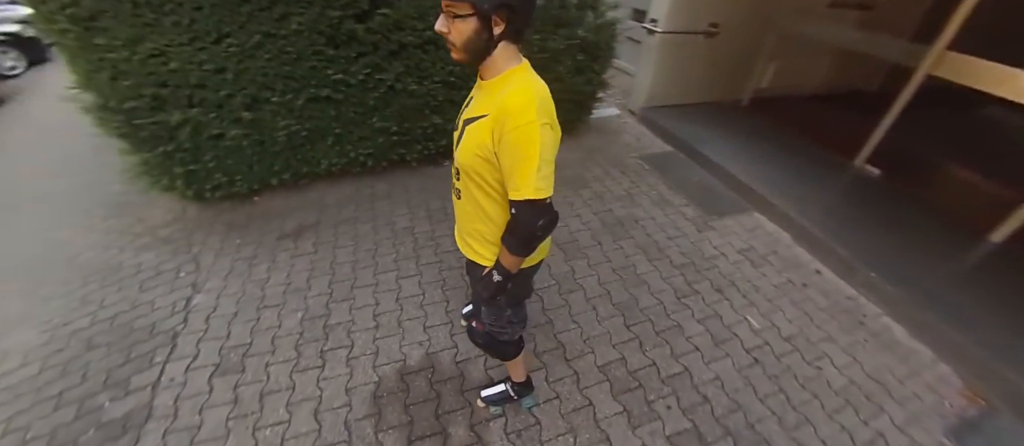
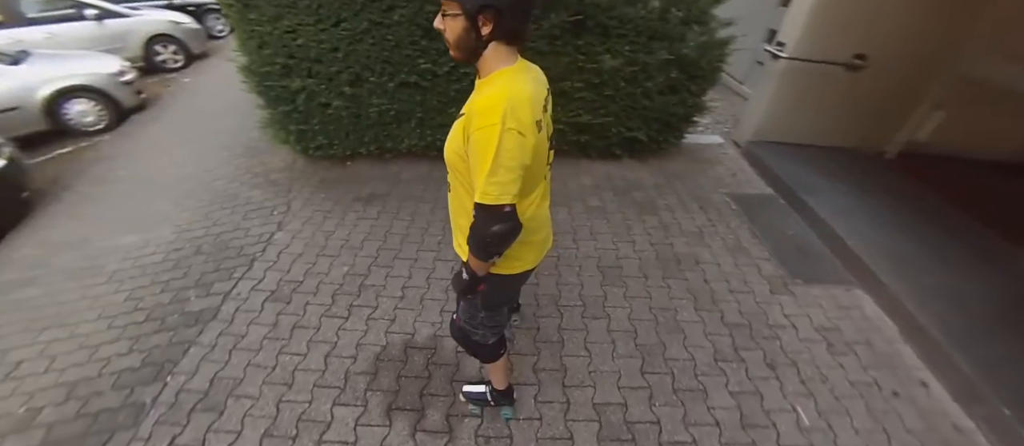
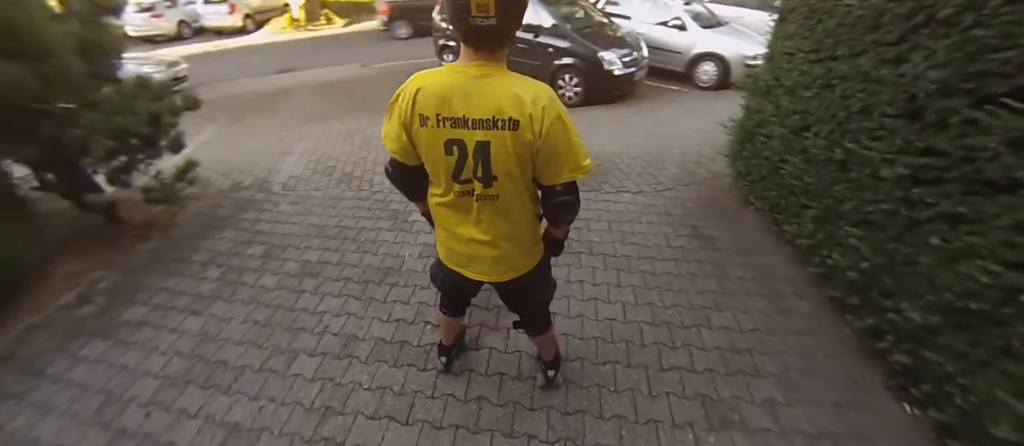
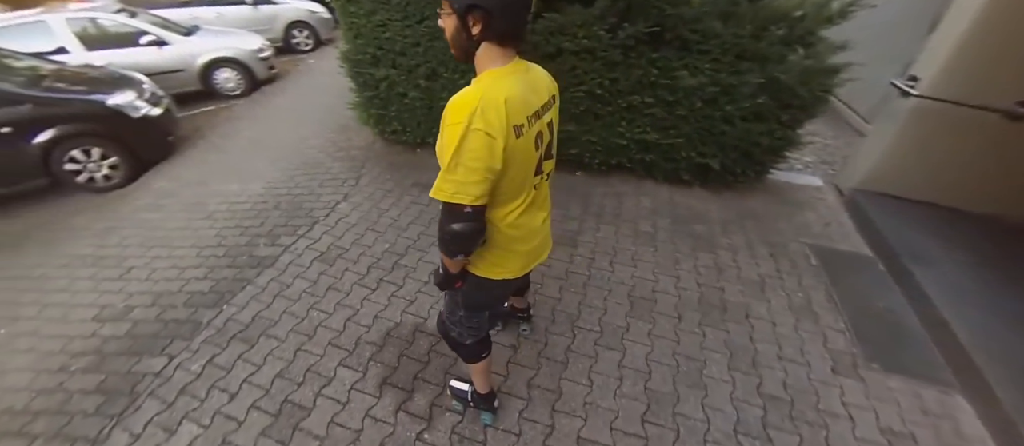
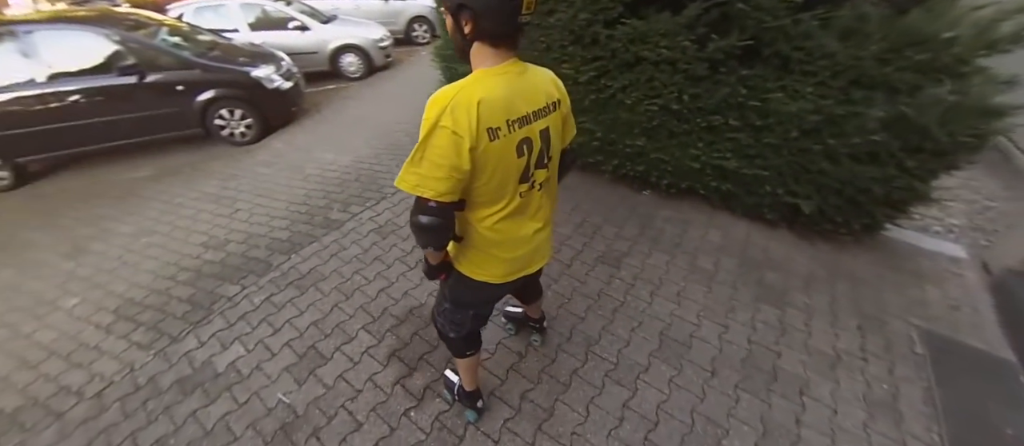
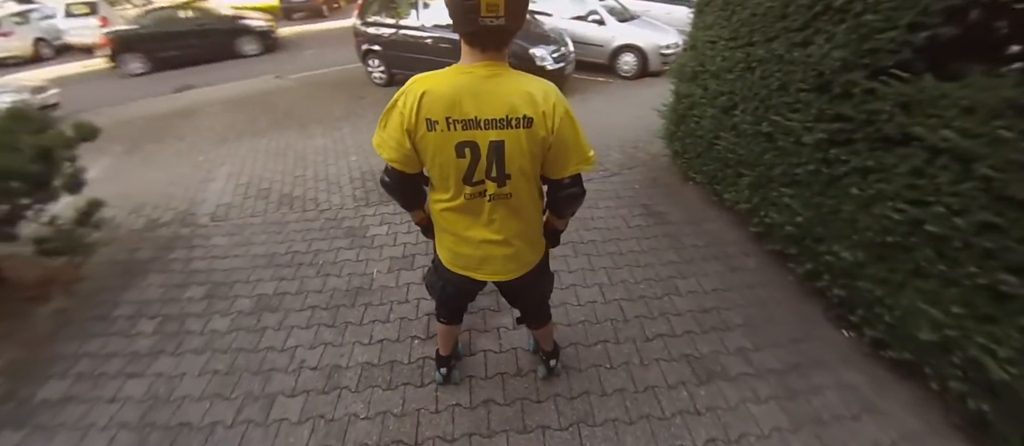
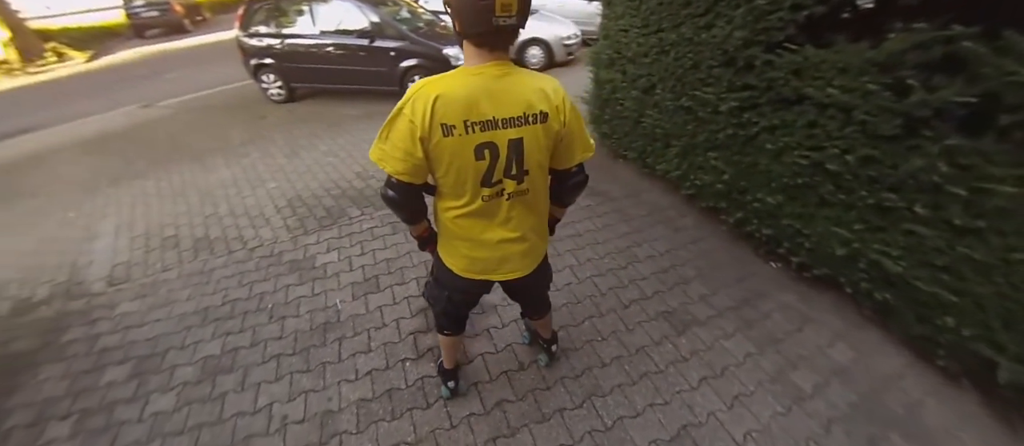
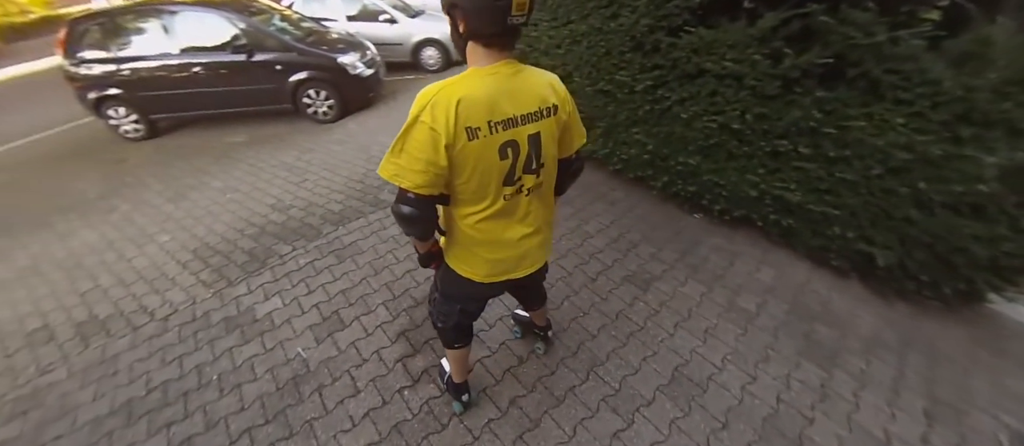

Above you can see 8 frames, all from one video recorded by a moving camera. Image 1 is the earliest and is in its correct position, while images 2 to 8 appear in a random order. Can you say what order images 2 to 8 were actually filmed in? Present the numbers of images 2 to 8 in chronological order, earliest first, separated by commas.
2, 4, 5, 8, 7, 6, 3
